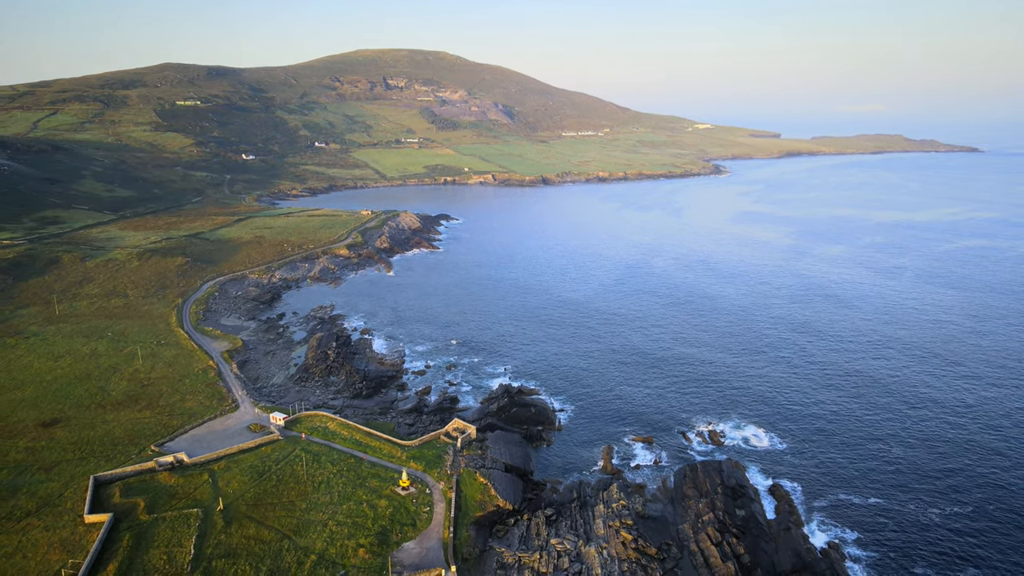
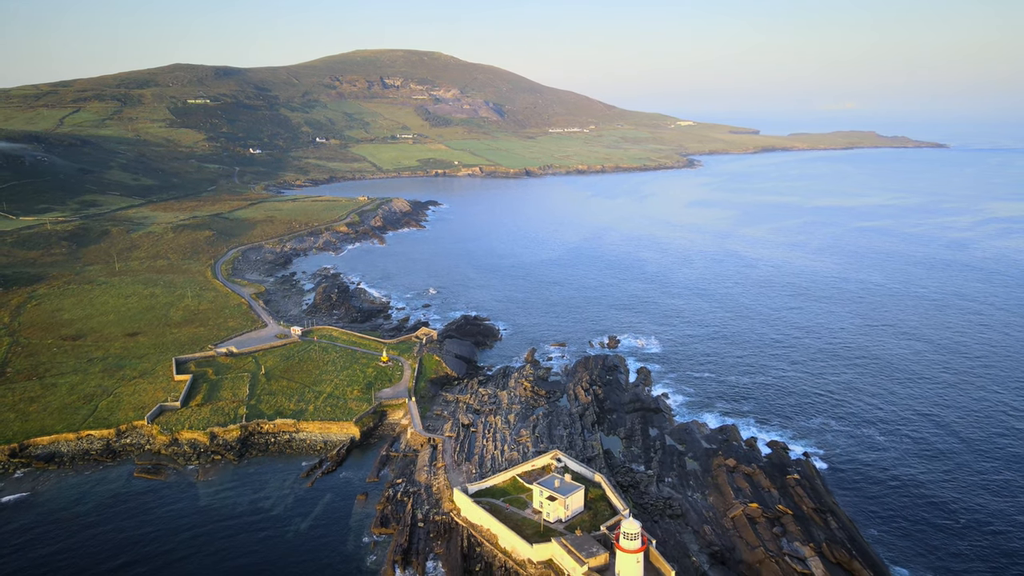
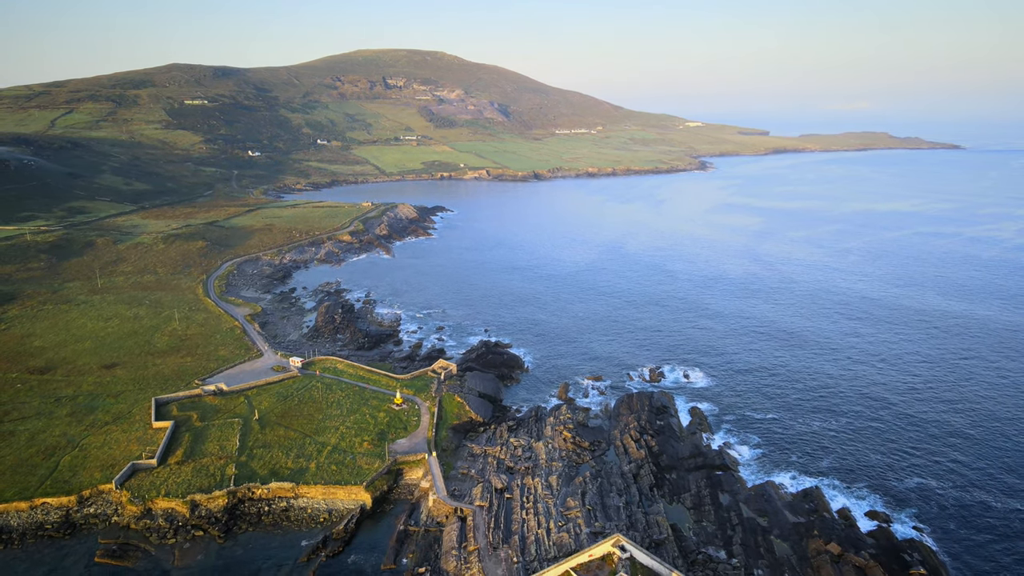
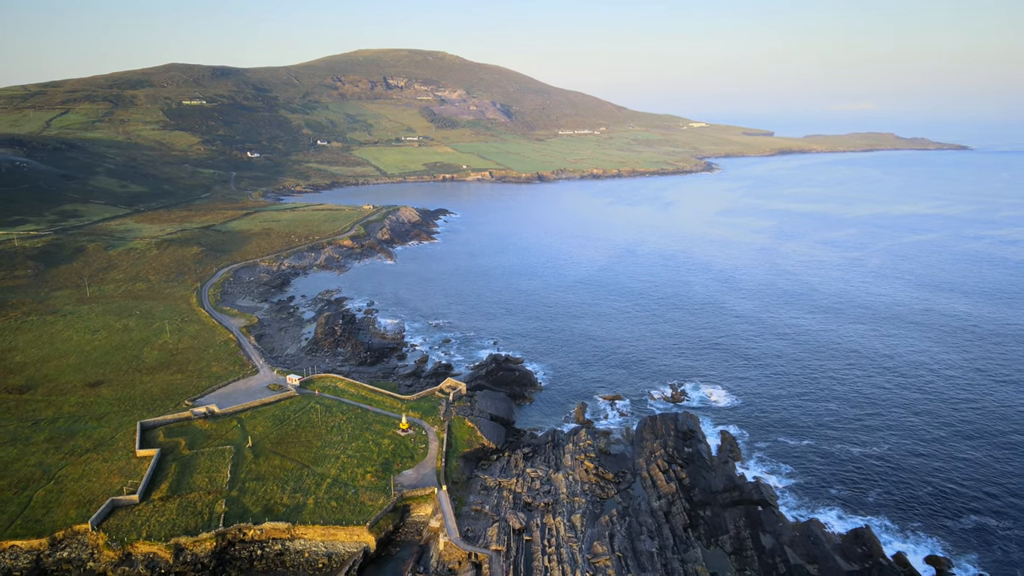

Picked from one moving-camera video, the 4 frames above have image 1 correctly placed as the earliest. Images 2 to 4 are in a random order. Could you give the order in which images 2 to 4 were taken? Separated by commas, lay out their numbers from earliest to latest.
4, 3, 2
